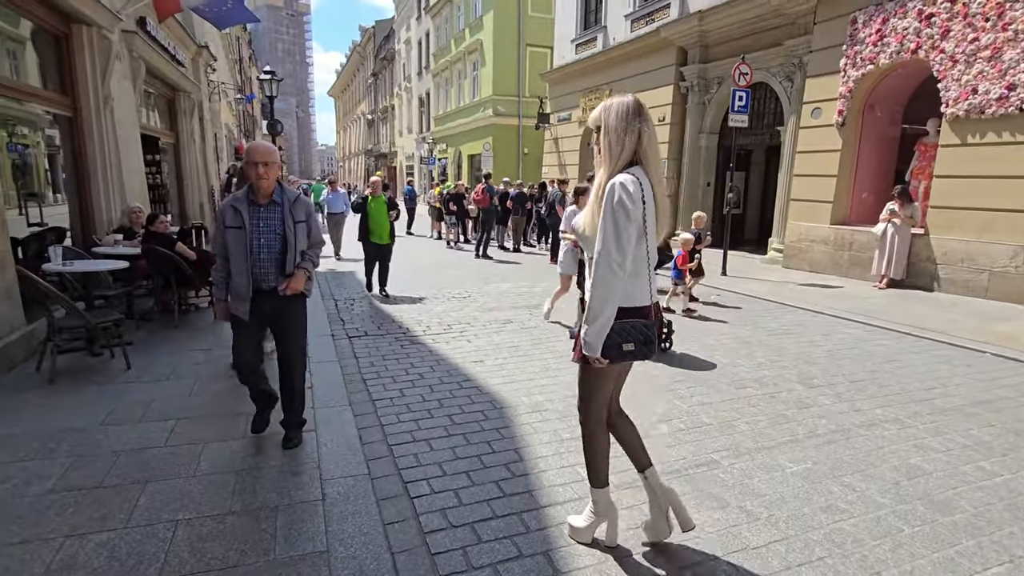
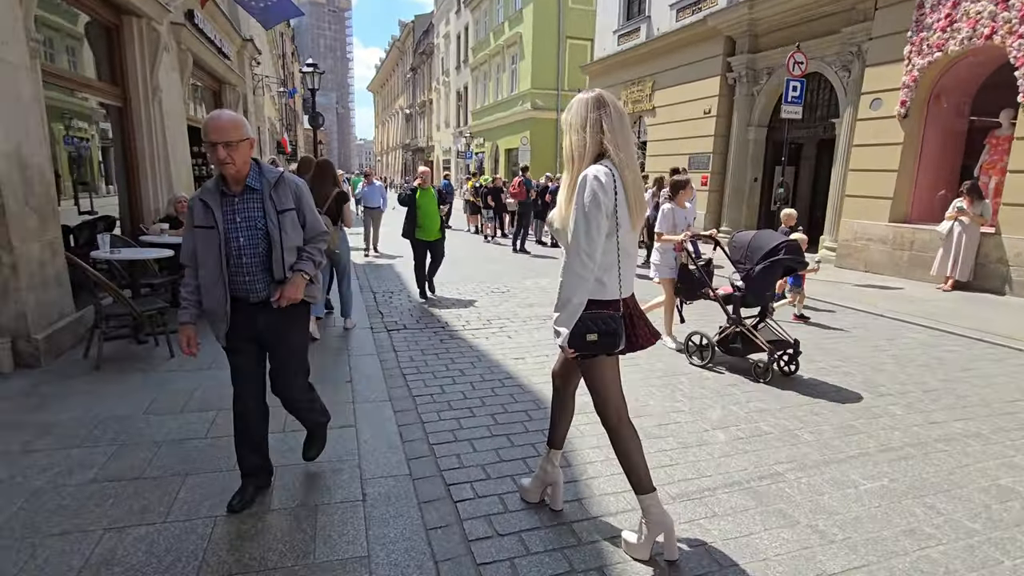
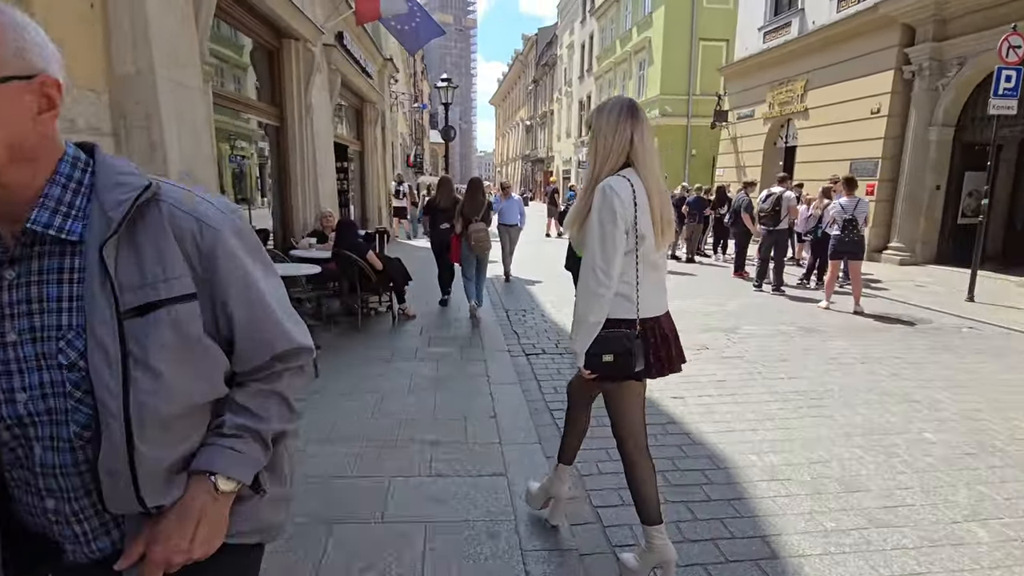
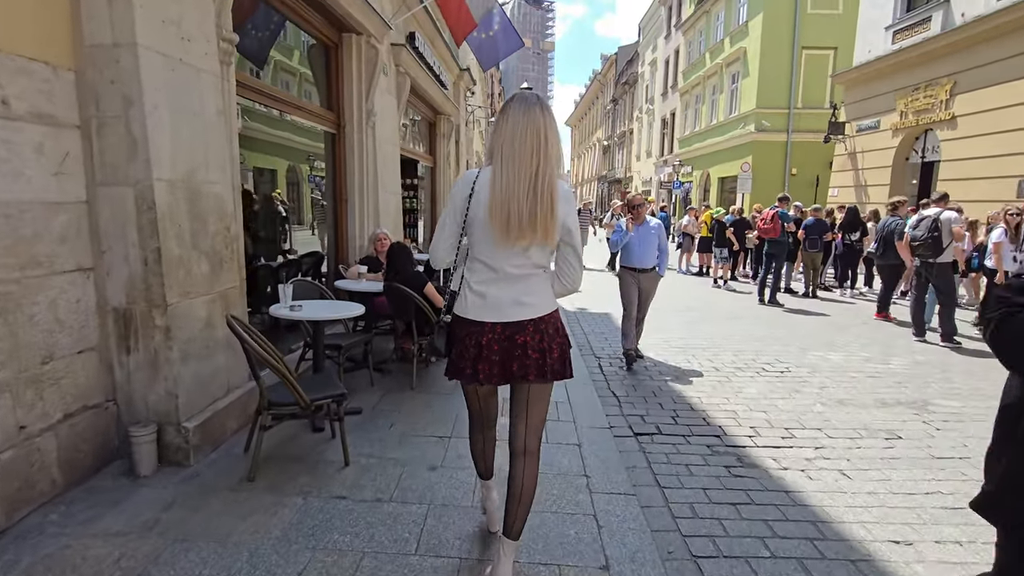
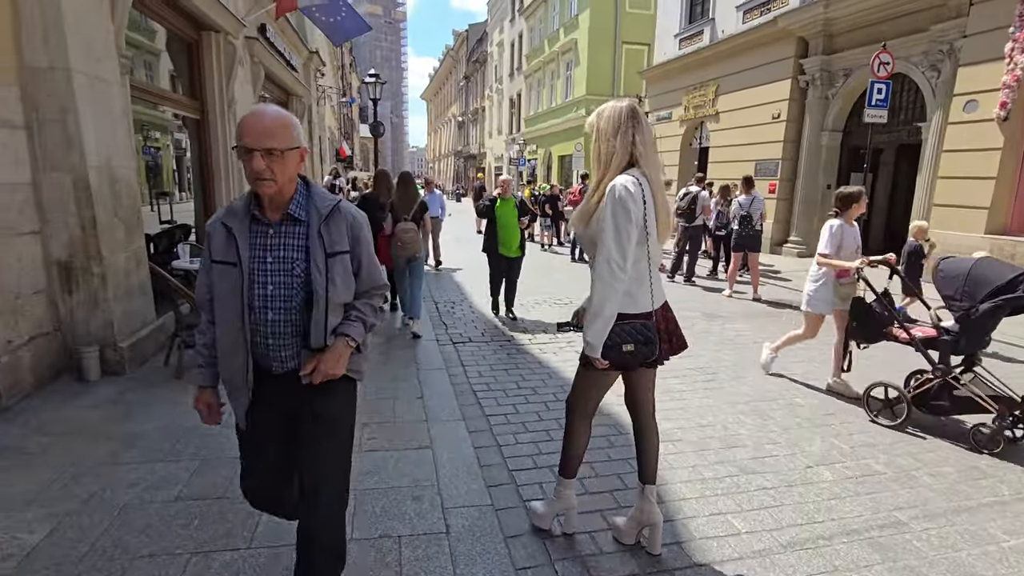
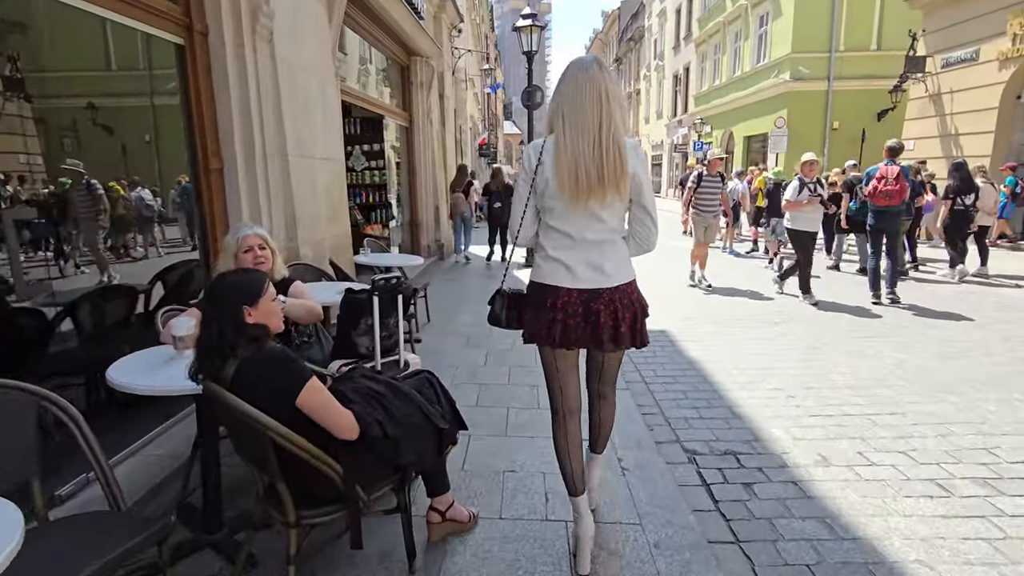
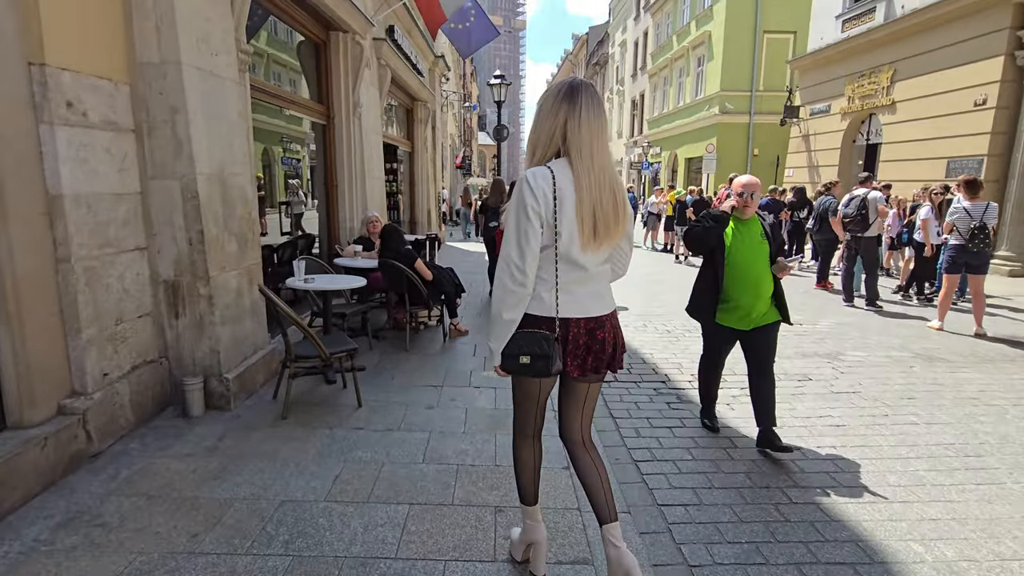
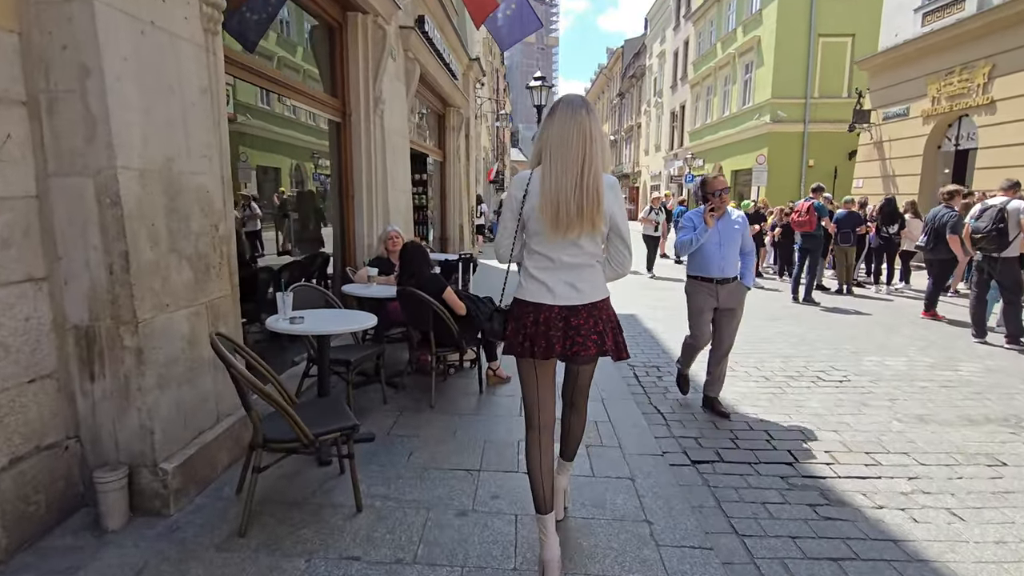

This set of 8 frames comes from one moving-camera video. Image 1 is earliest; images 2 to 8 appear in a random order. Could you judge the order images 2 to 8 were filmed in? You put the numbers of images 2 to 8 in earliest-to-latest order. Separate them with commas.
2, 5, 3, 7, 4, 8, 6
